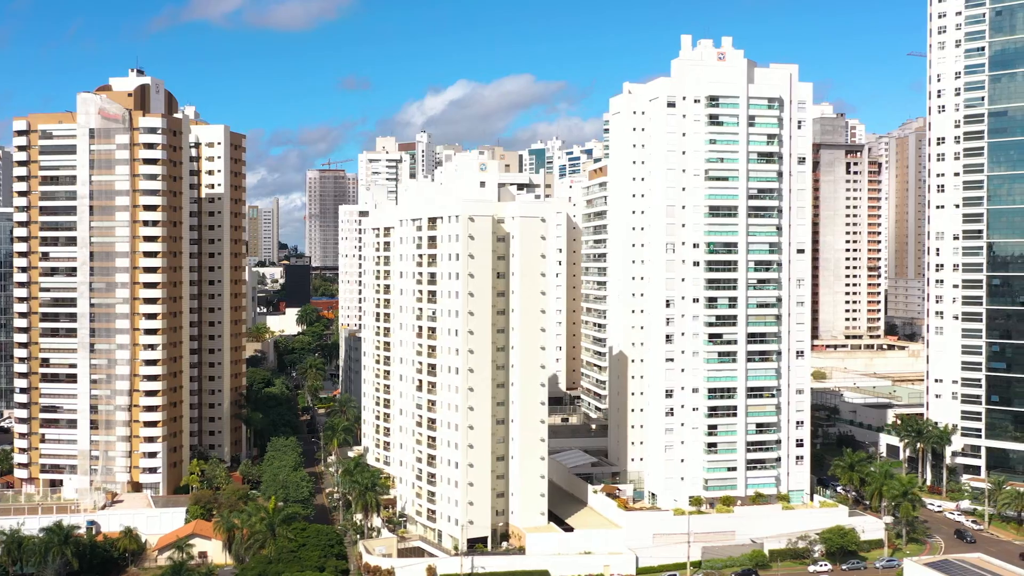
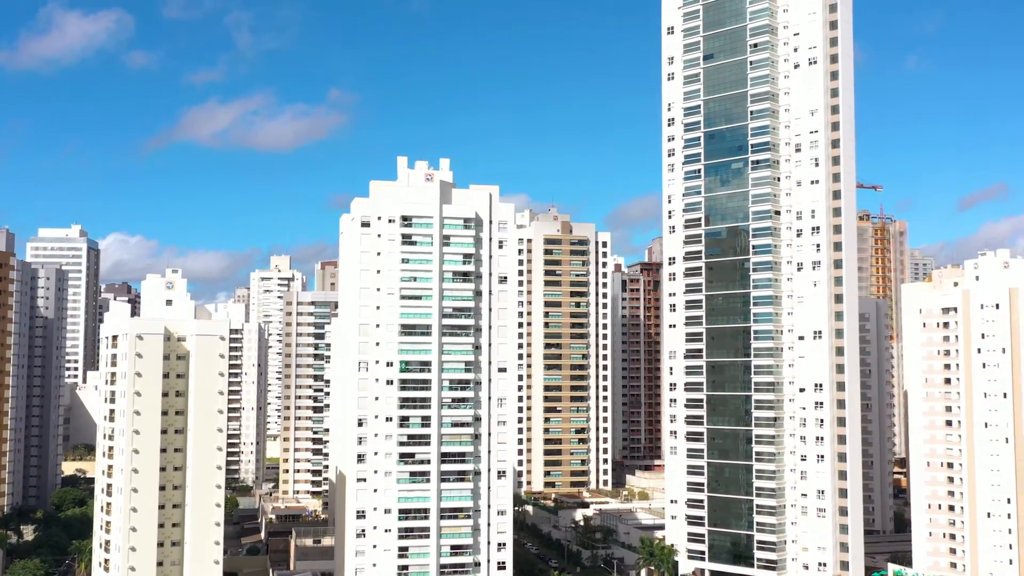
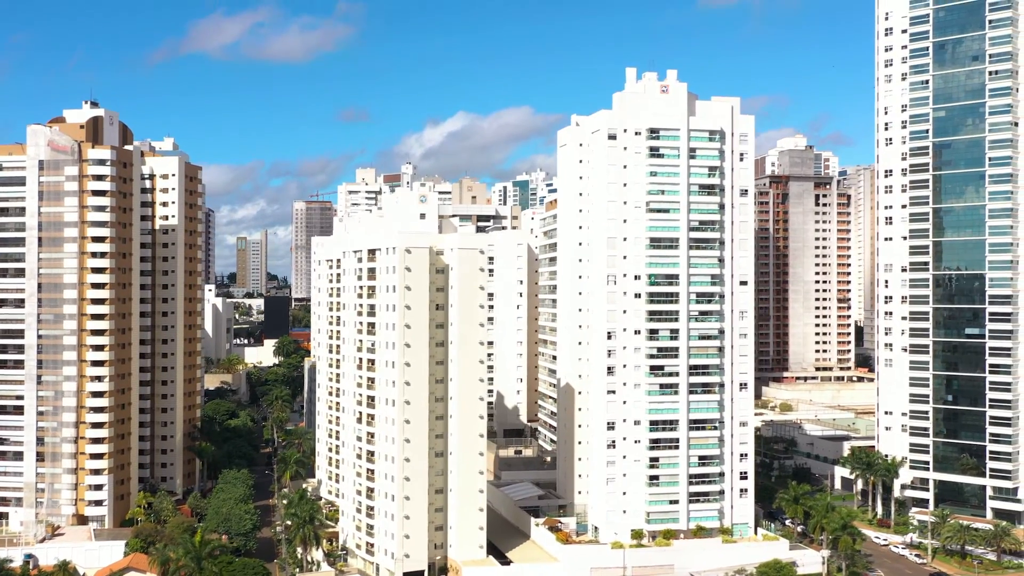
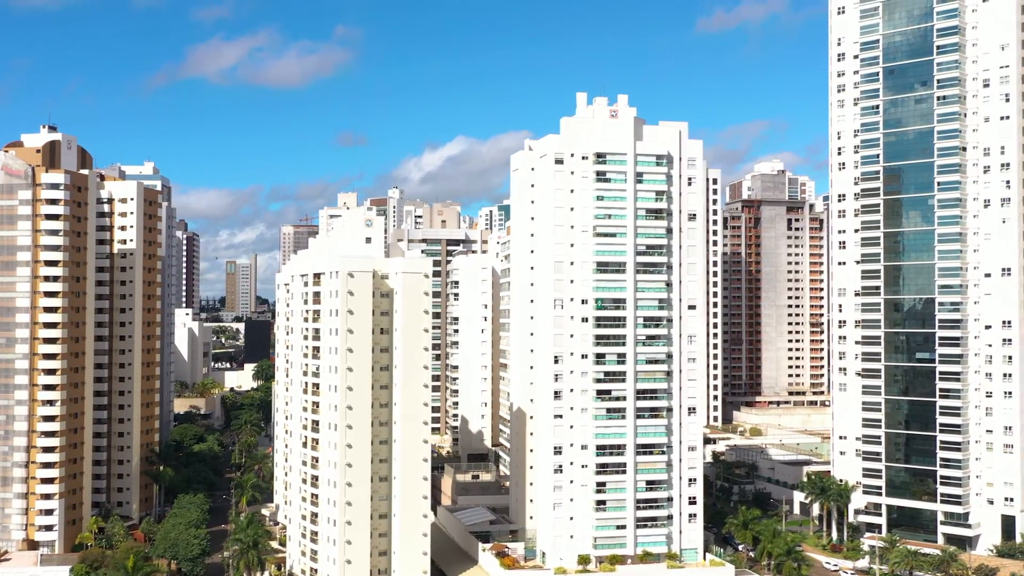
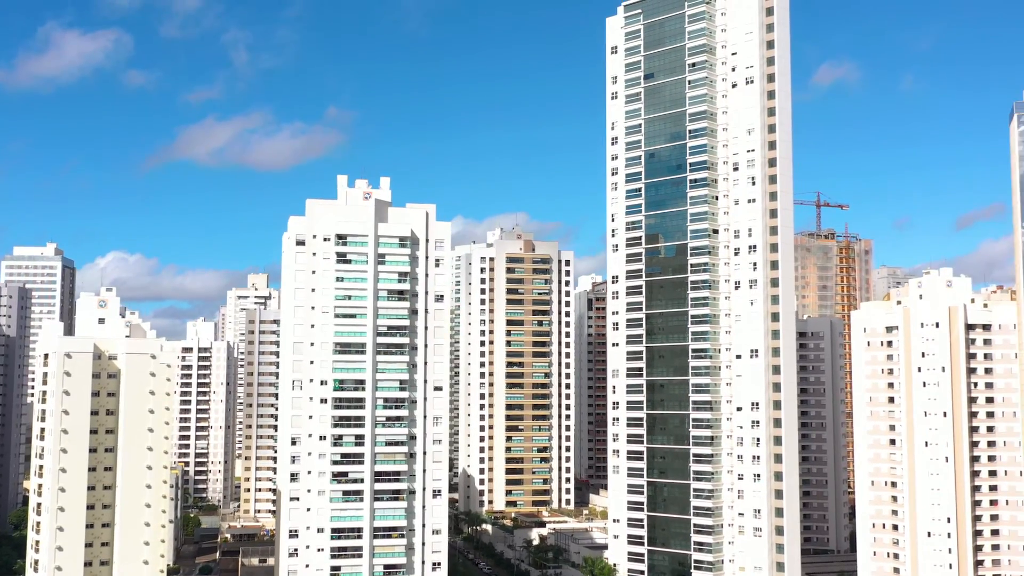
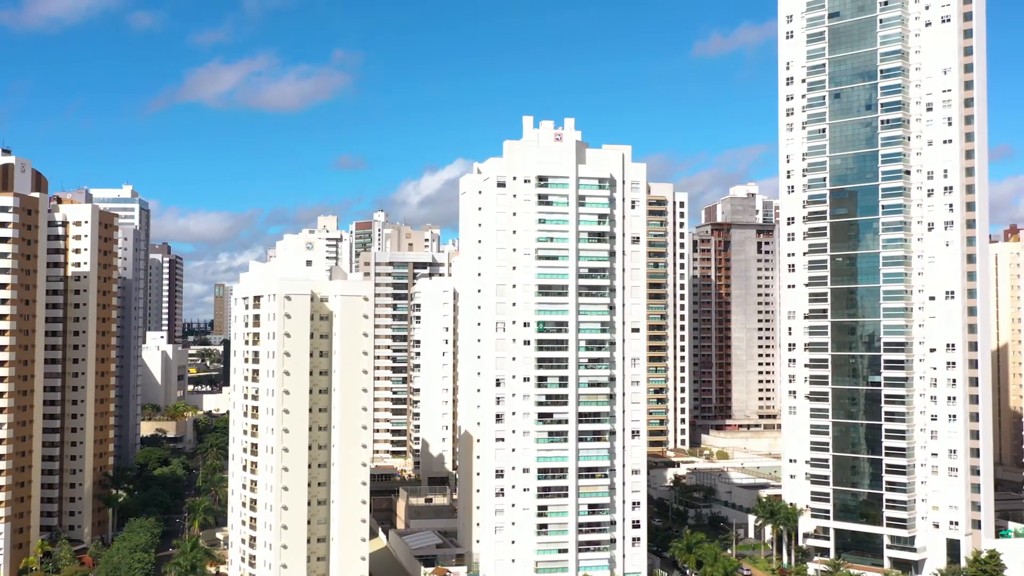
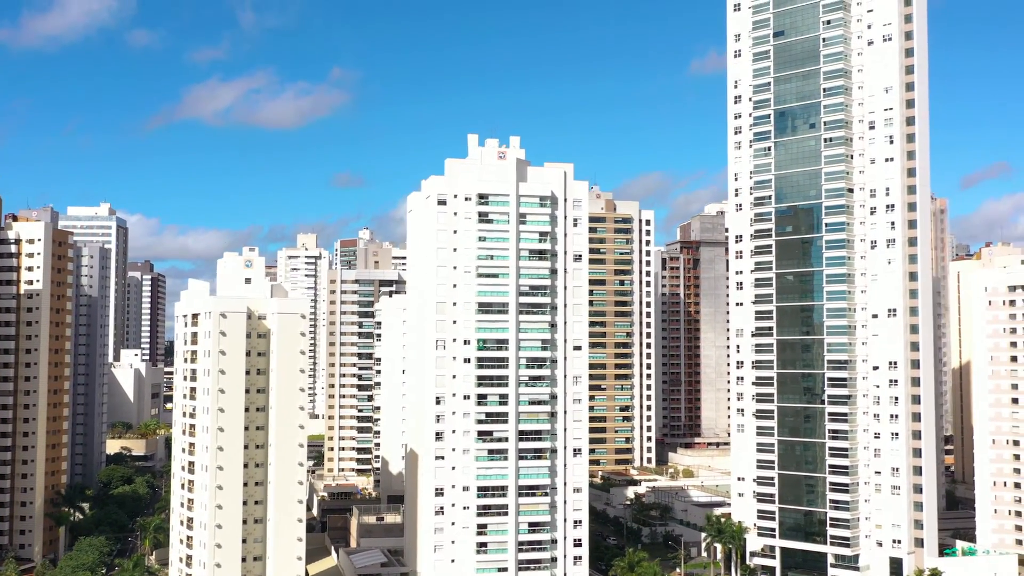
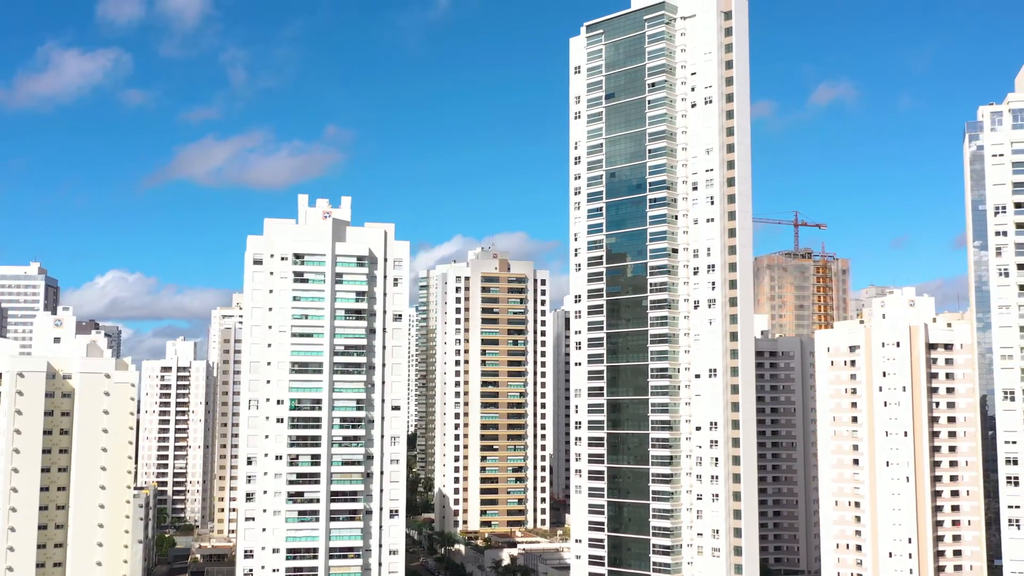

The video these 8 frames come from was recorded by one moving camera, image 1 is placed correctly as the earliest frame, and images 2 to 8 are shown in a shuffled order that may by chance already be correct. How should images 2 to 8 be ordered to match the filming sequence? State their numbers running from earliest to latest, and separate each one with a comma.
3, 4, 6, 7, 2, 5, 8
